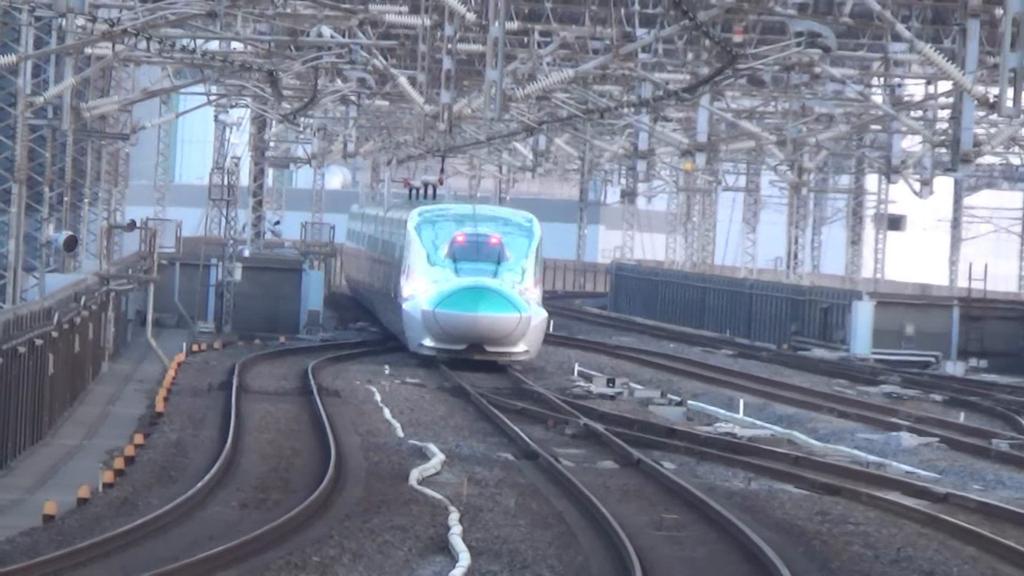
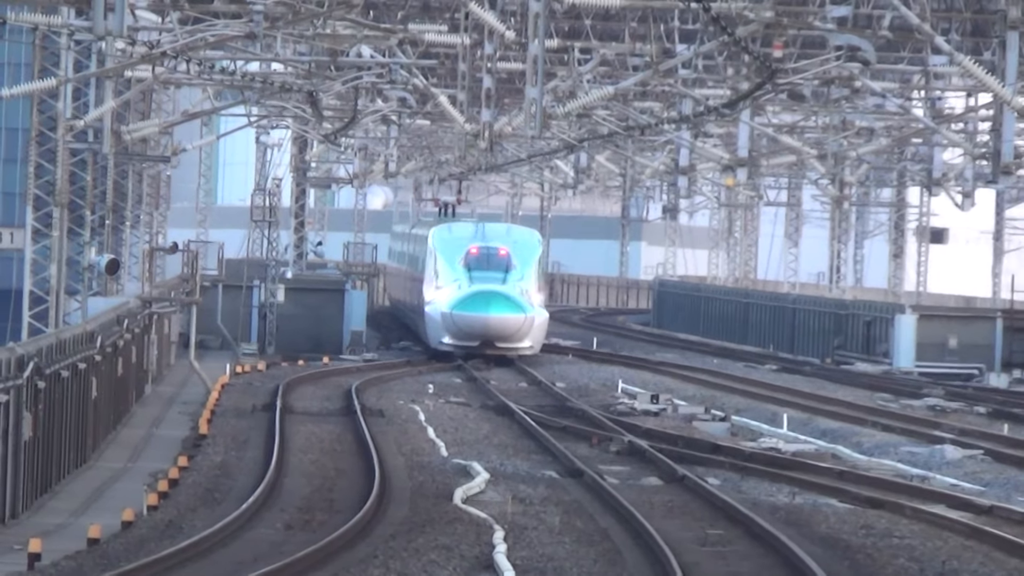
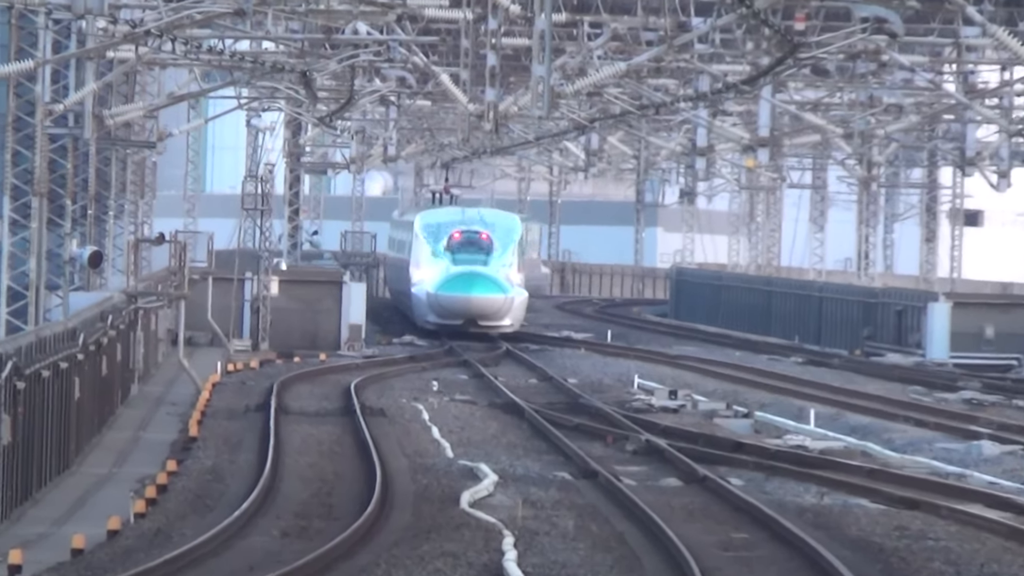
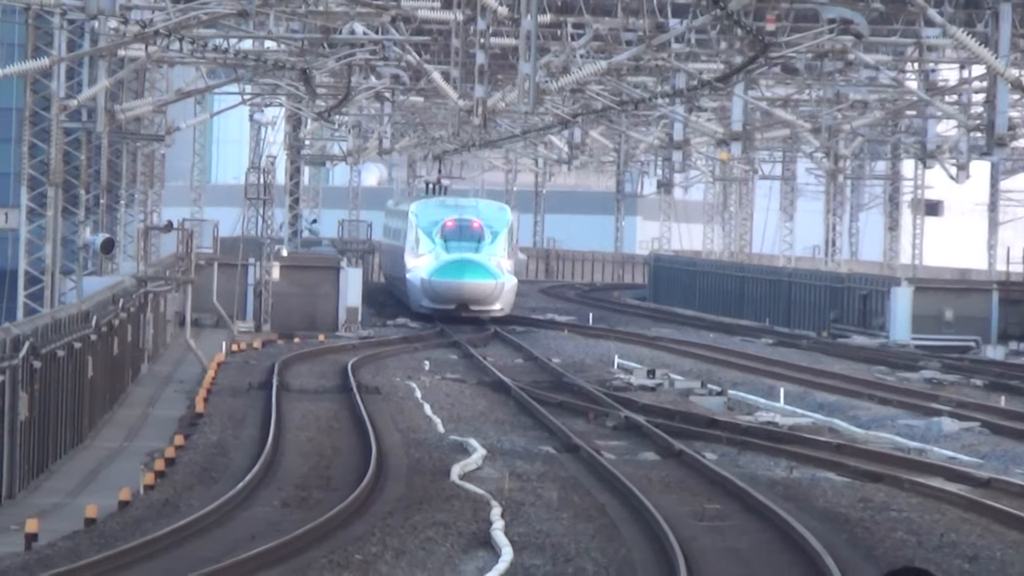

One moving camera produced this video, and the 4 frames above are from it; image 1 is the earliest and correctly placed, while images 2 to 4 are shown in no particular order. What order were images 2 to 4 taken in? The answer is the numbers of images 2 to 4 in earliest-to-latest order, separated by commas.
2, 4, 3
